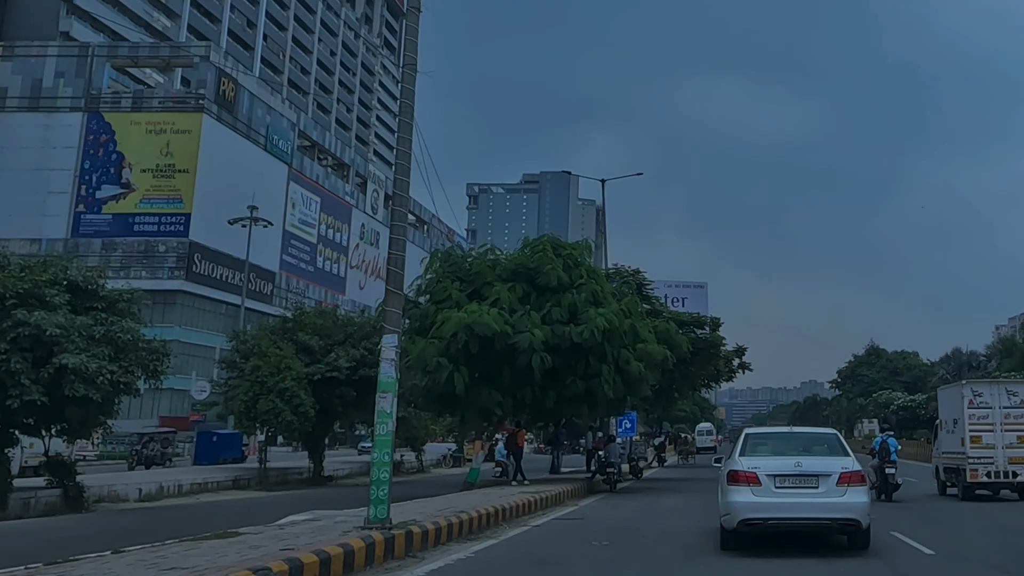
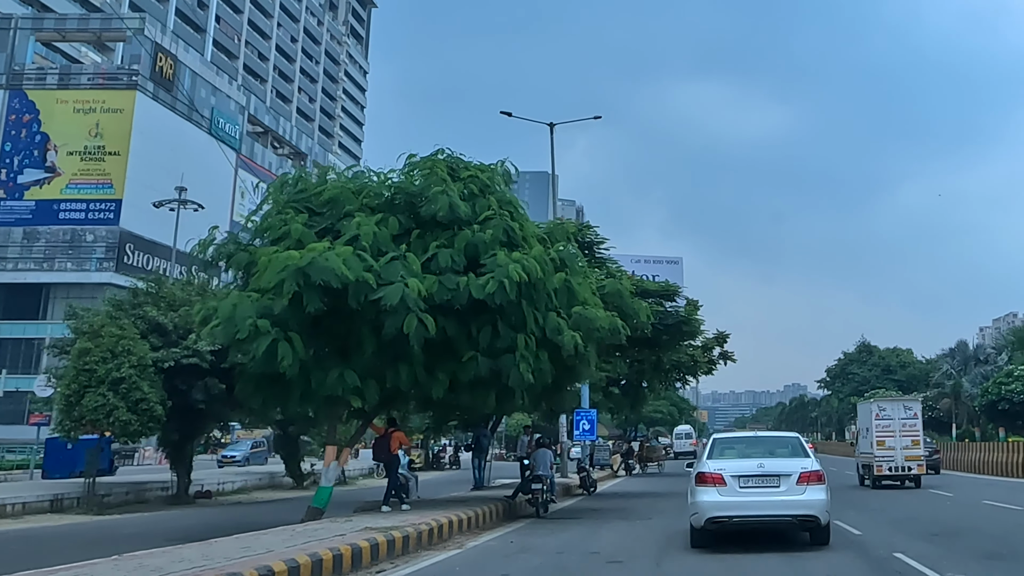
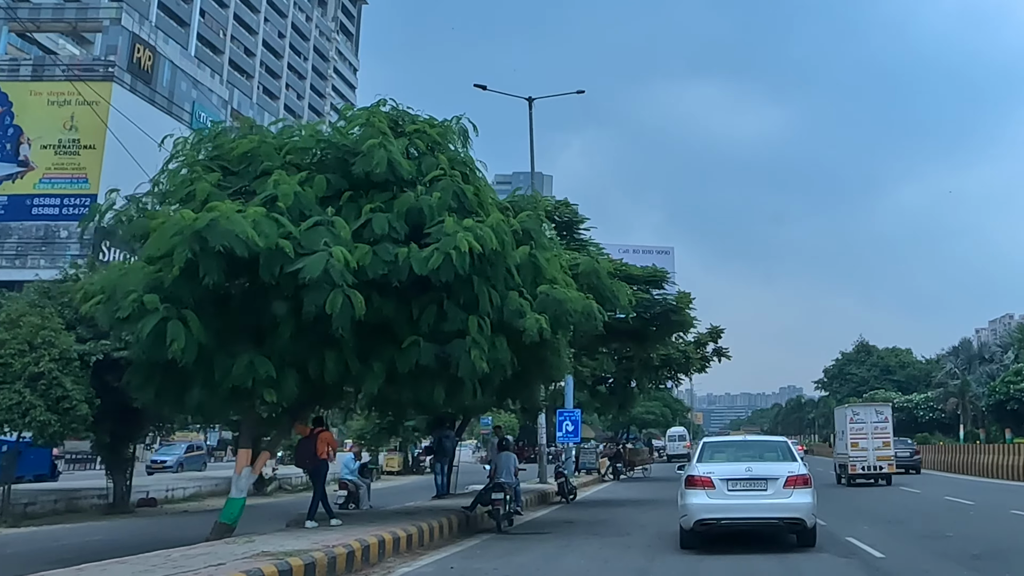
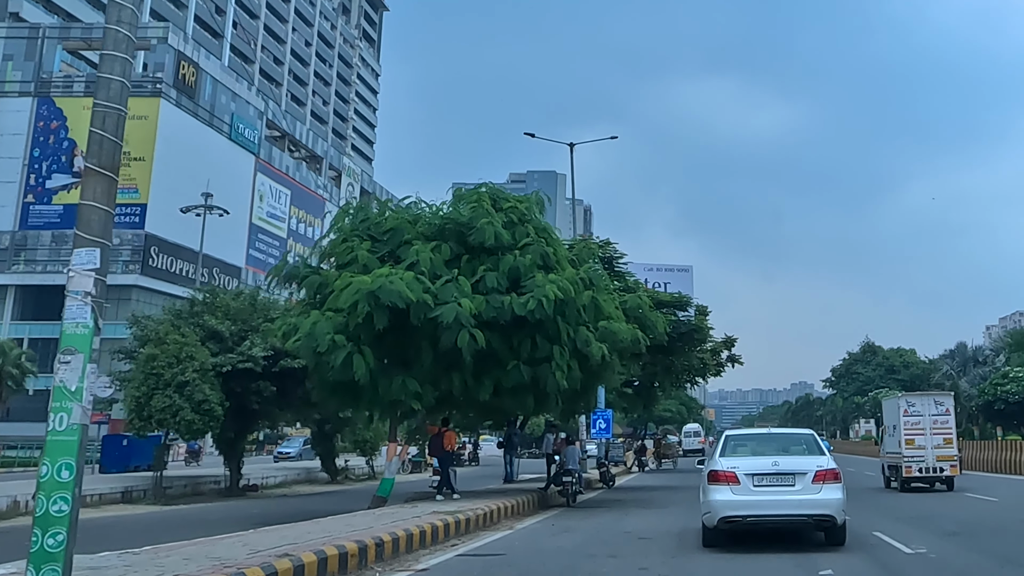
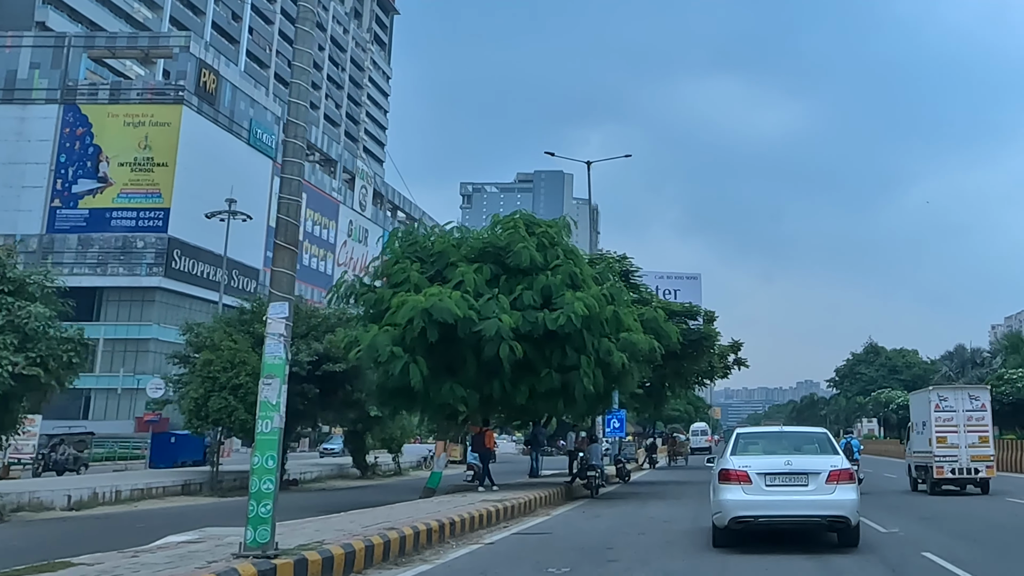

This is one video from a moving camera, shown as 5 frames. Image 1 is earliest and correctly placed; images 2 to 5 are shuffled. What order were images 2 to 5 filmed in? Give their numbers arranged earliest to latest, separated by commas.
5, 4, 2, 3
